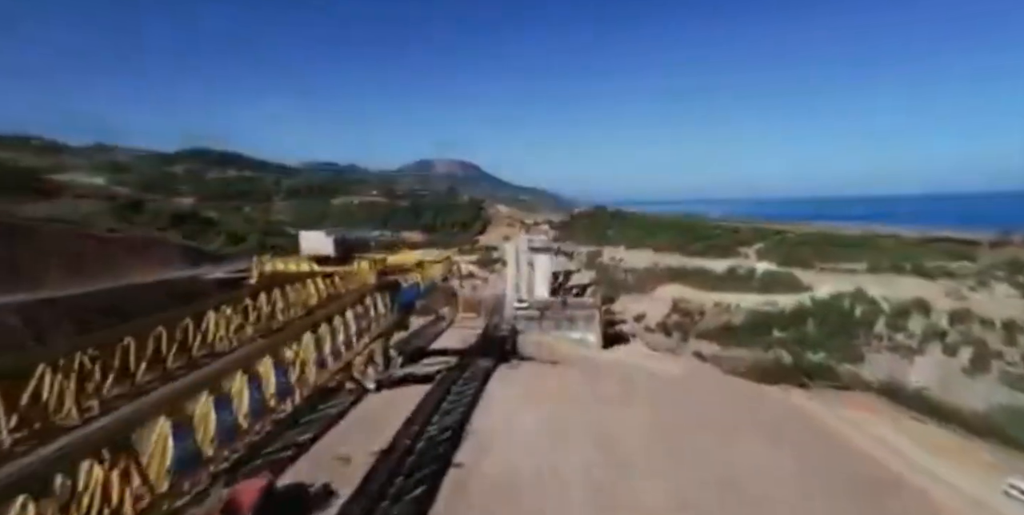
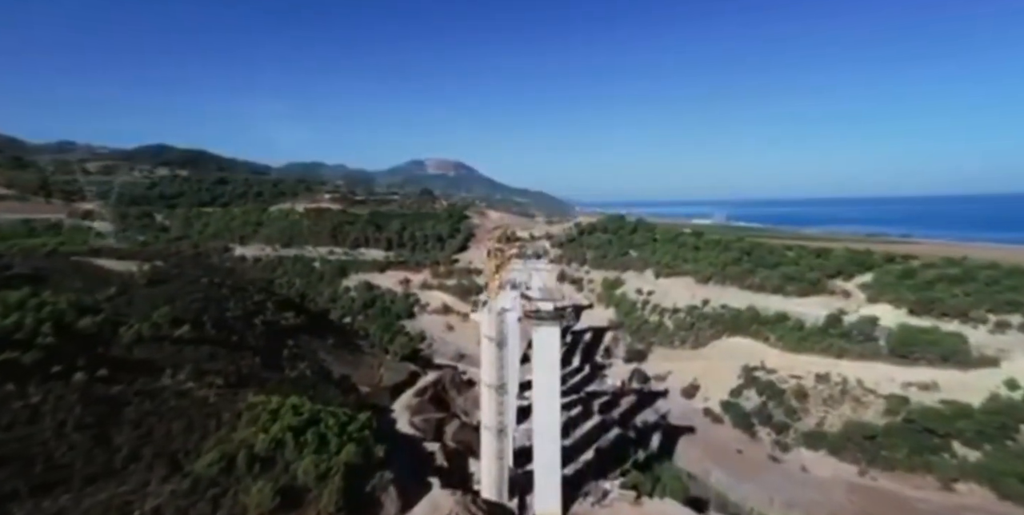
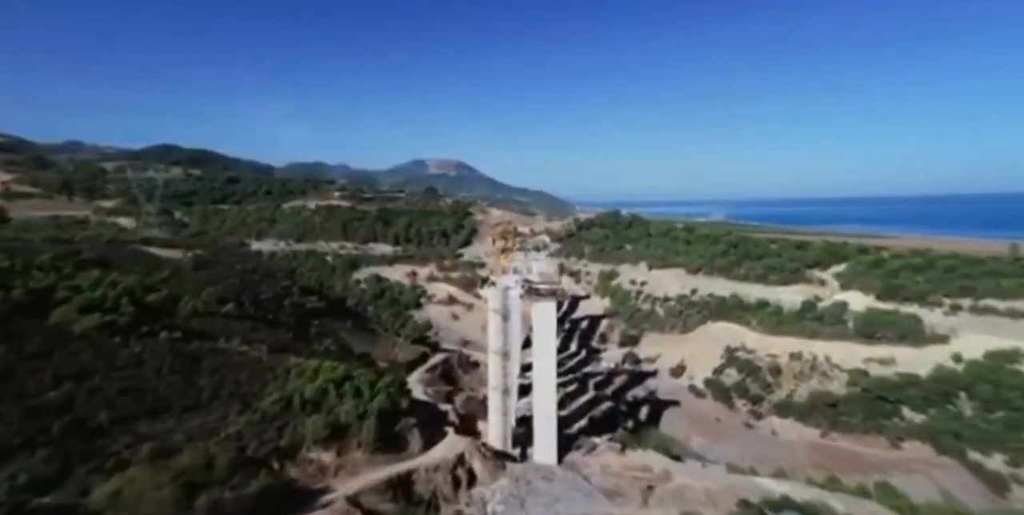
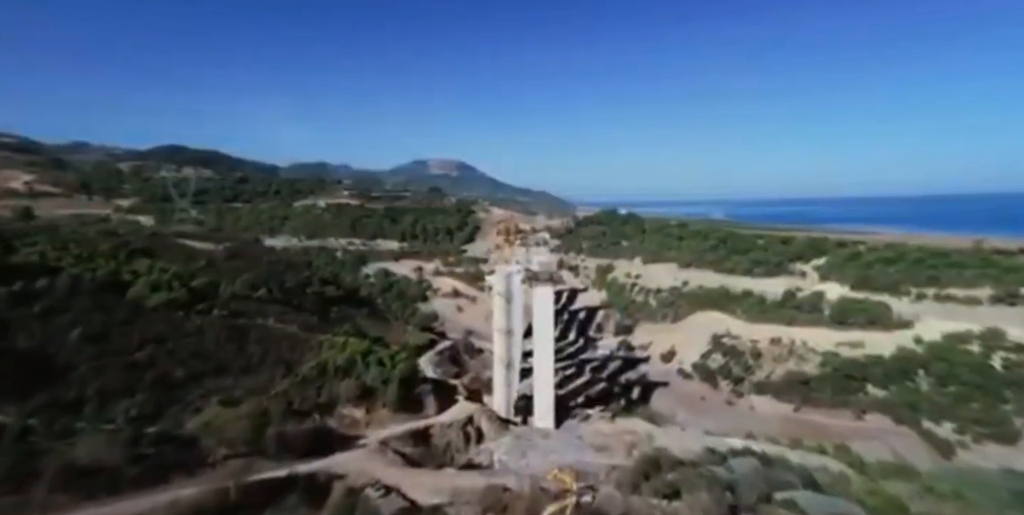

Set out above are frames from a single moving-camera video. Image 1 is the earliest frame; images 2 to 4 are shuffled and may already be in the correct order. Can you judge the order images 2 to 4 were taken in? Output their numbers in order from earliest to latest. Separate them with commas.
4, 3, 2
